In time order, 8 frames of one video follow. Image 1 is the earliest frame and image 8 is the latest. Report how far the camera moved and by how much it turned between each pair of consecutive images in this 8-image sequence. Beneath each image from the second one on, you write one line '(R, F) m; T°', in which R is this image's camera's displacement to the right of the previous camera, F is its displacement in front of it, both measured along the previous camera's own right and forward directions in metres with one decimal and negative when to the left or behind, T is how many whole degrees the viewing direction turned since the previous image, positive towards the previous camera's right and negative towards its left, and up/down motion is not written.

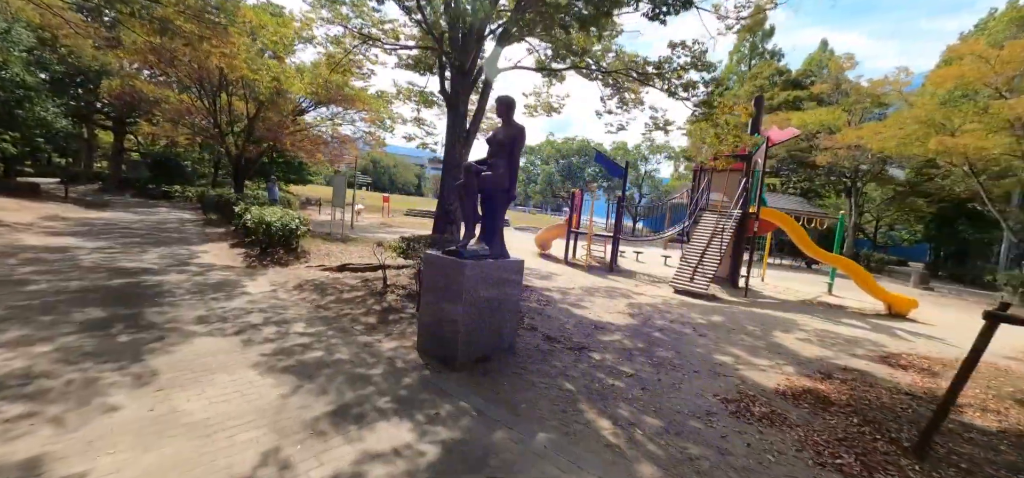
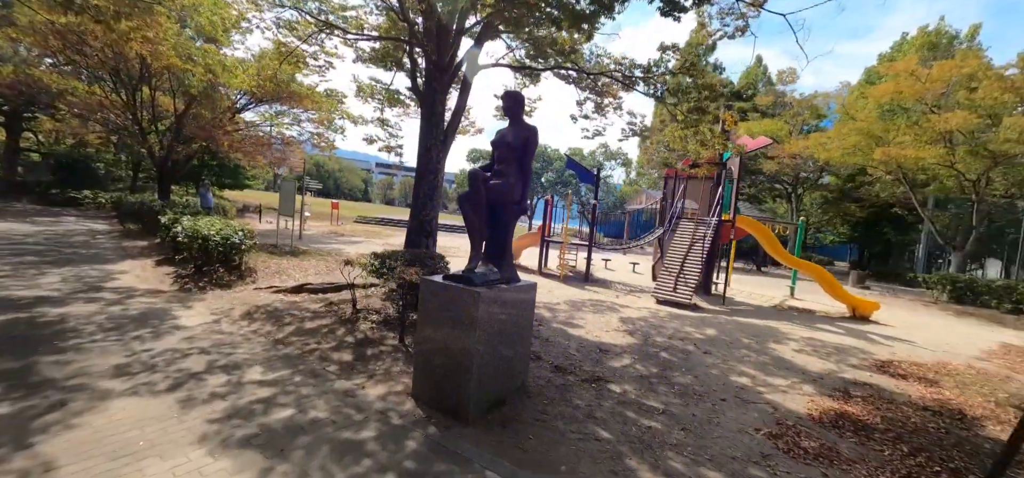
(-0.6, +0.8) m; +7°
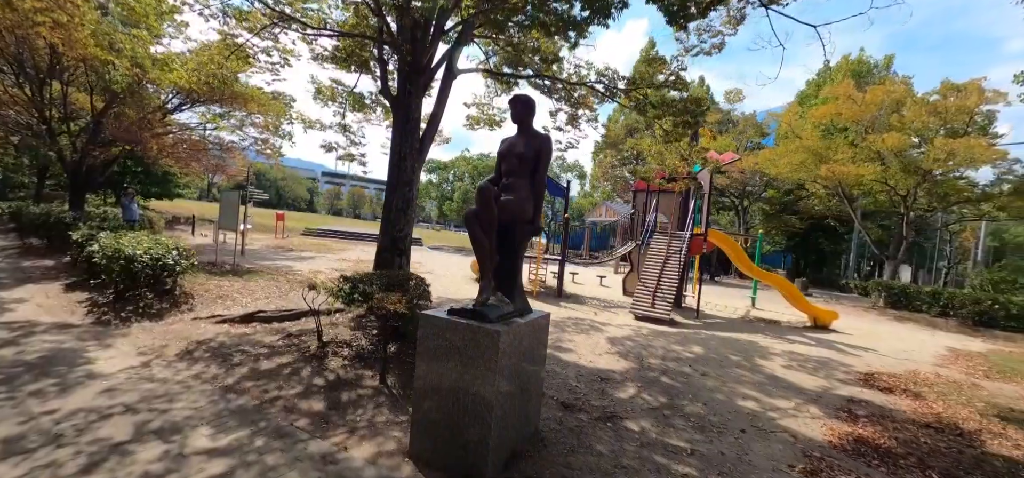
(-0.5, +0.6) m; +6°
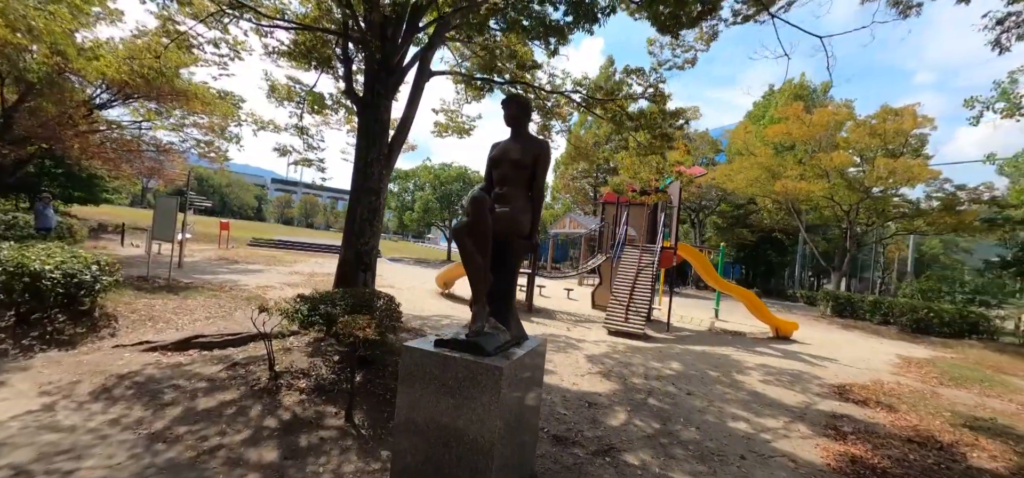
(-0.2, +0.5) m; +5°
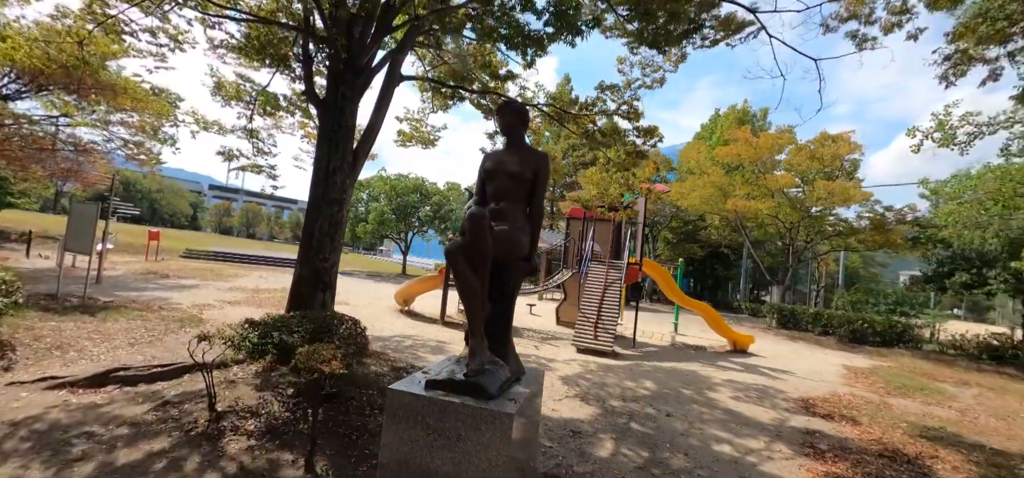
(-0.3, +0.4) m; +6°
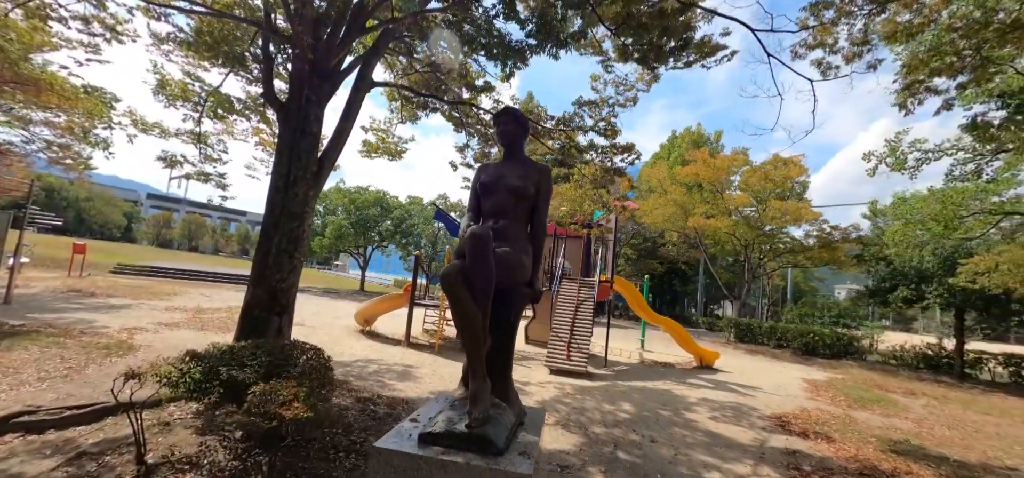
(-0.2, +0.4) m; +5°
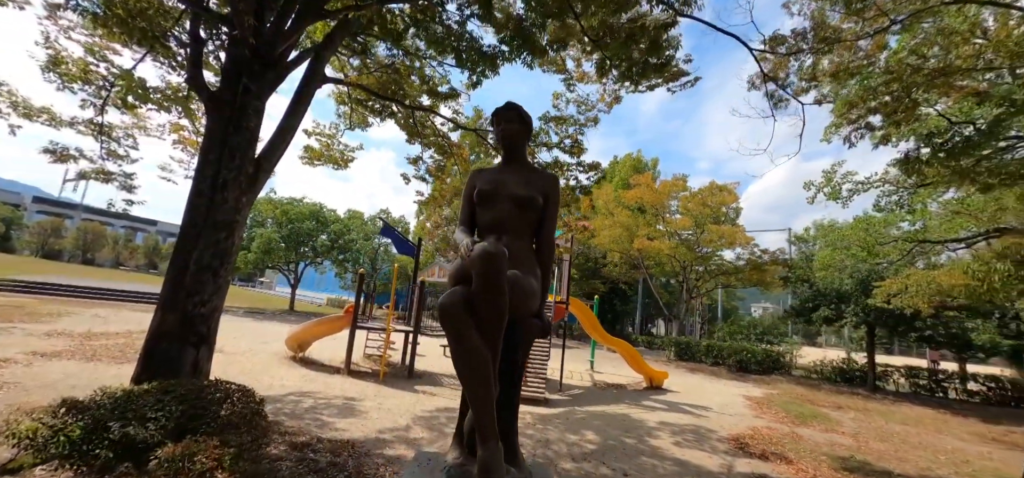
(-0.3, +0.5) m; +8°
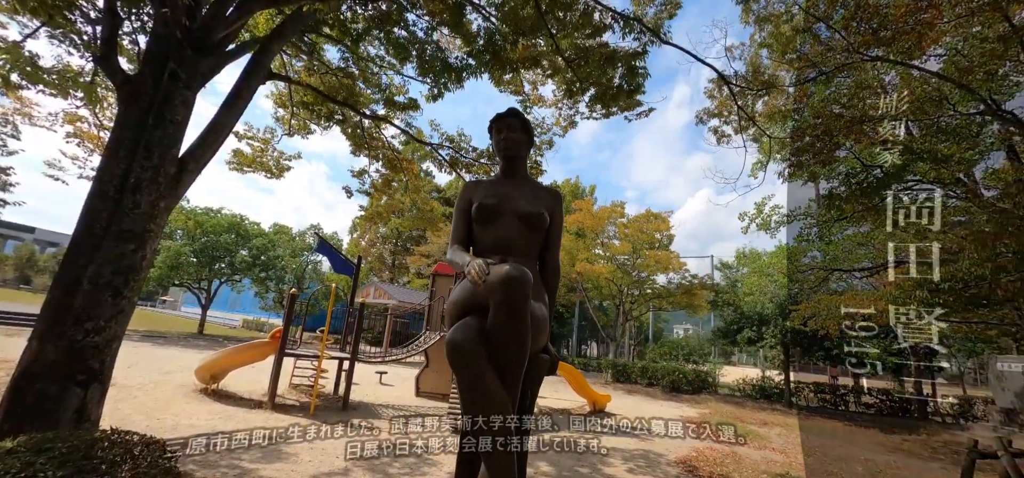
(-0.3, +0.3) m; +8°
